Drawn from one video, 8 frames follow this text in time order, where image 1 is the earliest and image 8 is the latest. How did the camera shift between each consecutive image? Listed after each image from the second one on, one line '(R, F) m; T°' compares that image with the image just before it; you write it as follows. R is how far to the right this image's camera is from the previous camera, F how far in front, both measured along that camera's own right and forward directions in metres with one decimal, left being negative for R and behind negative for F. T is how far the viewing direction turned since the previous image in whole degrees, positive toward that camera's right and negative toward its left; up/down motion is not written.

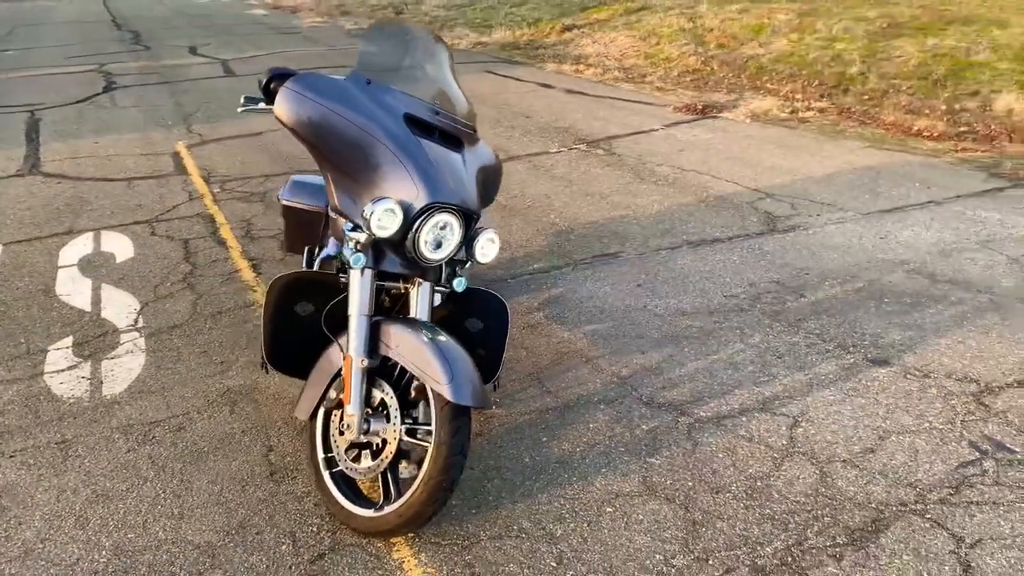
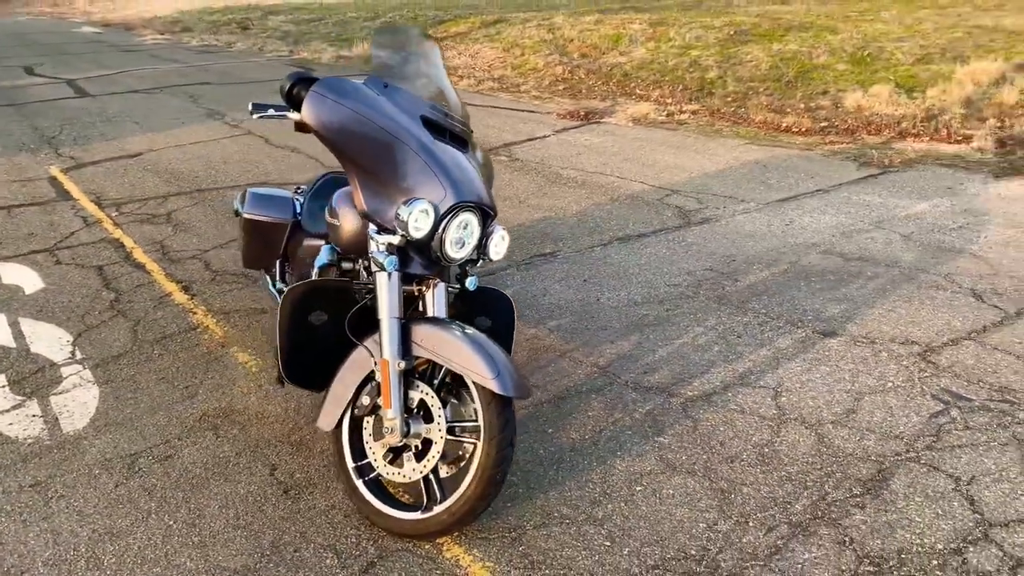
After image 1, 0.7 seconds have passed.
(-0.6, 0.0) m; +10°
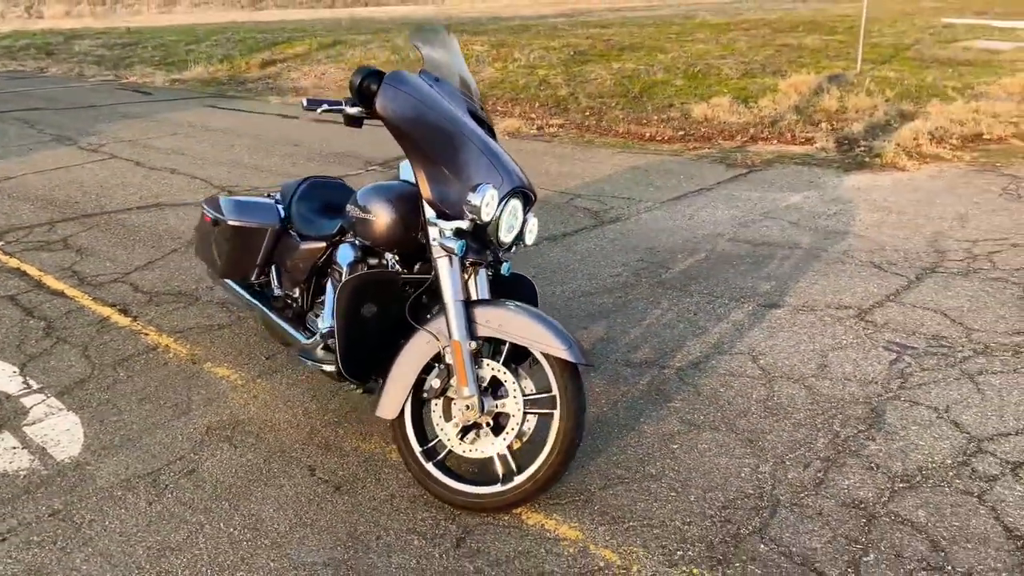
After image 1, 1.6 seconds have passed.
(-0.9, -0.1) m; +12°
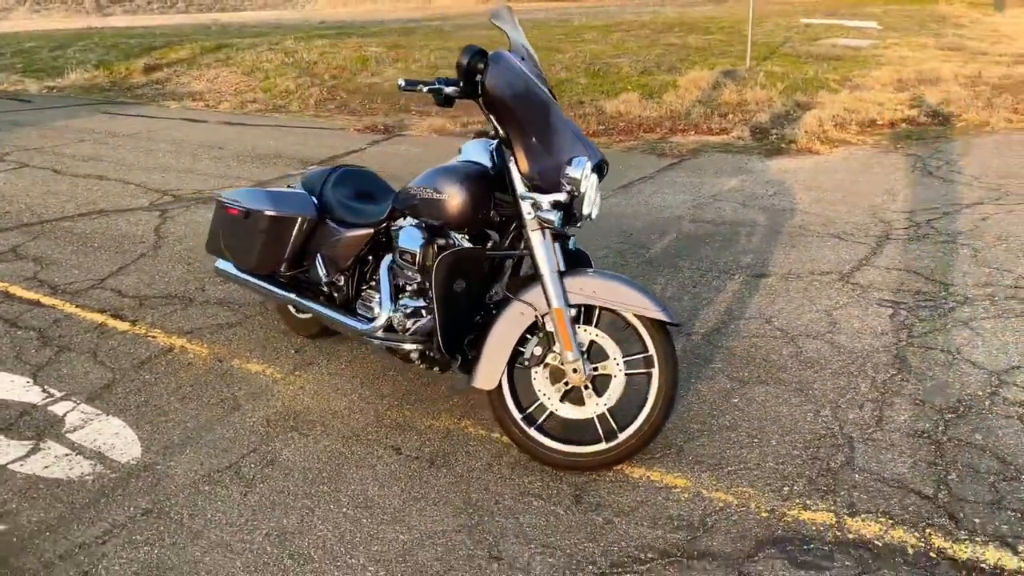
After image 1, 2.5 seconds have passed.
(-0.9, -0.1) m; +9°
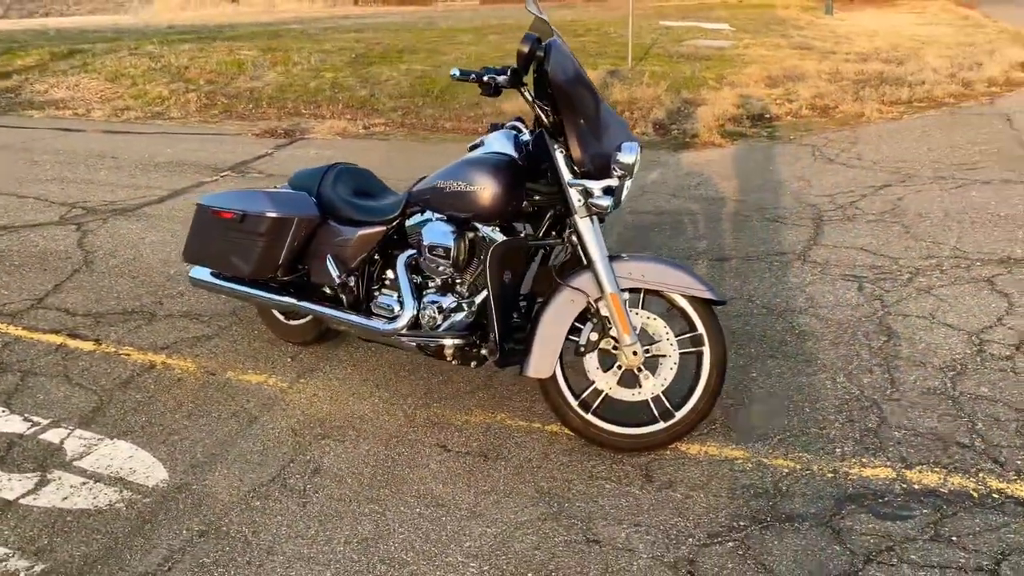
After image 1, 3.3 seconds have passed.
(-0.7, +0.1) m; +9°
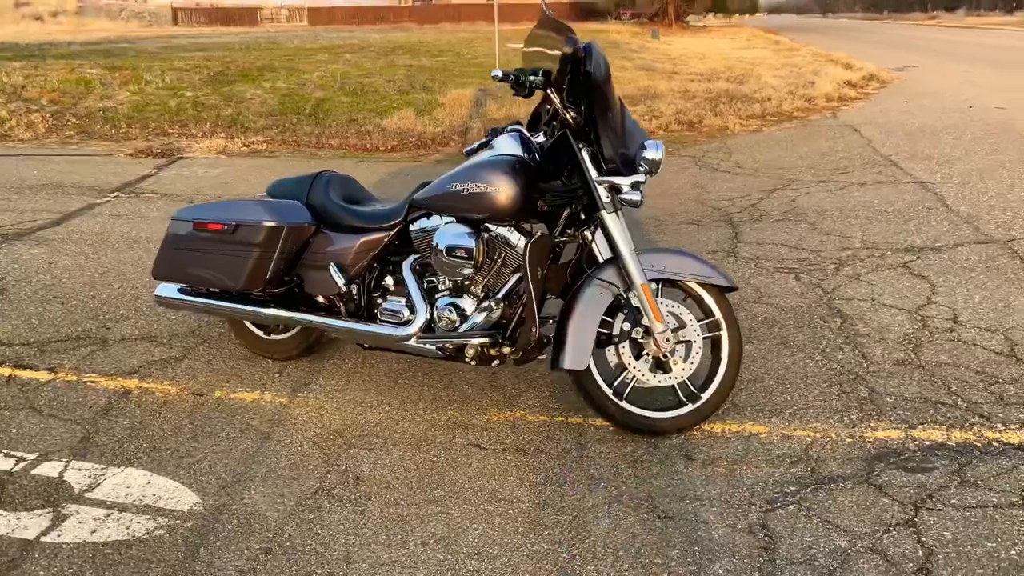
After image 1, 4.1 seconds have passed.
(-0.8, 0.0) m; +11°
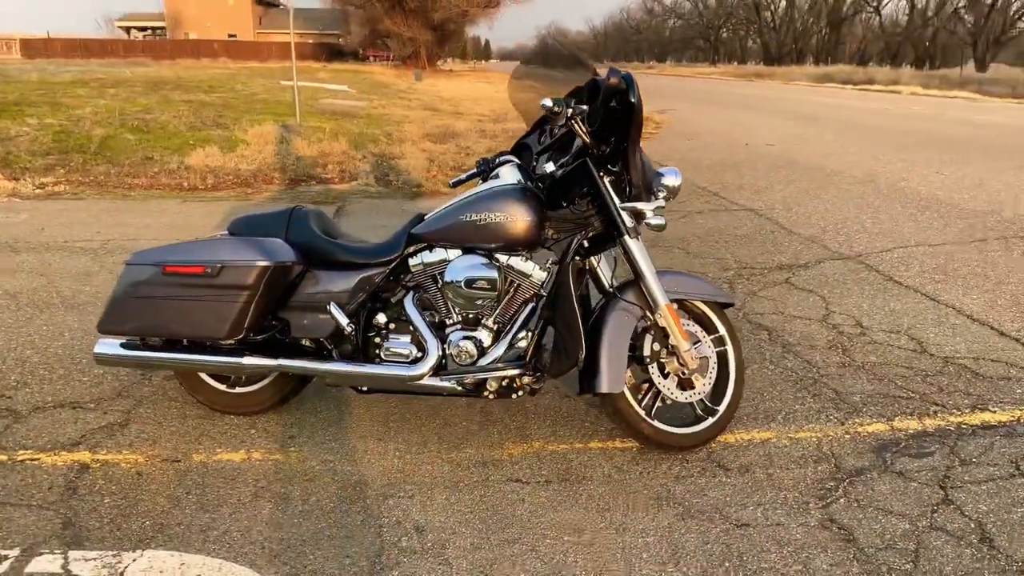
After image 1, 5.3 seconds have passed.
(-1.1, +0.2) m; +17°
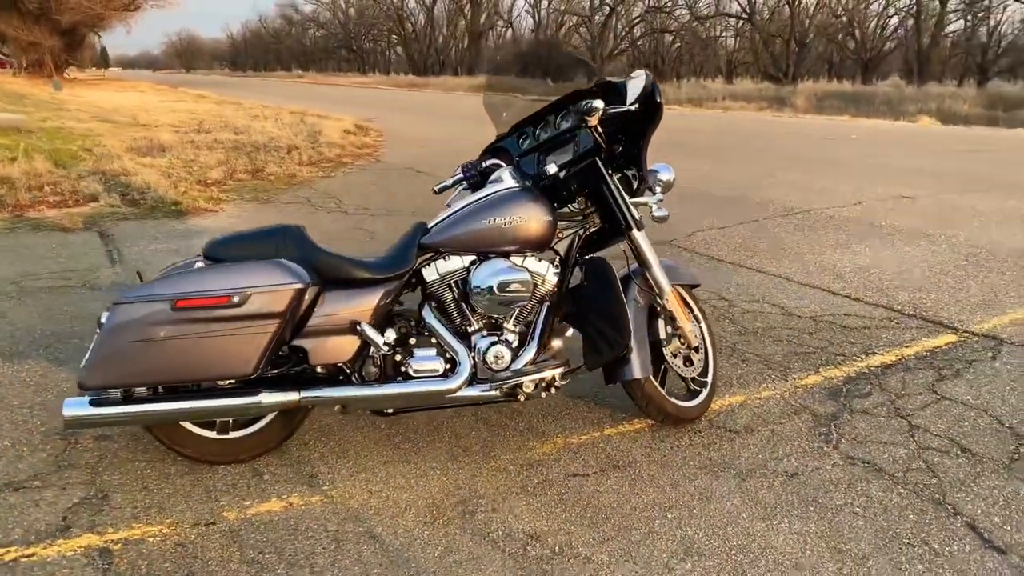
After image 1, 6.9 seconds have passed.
(-1.5, +0.3) m; +23°
